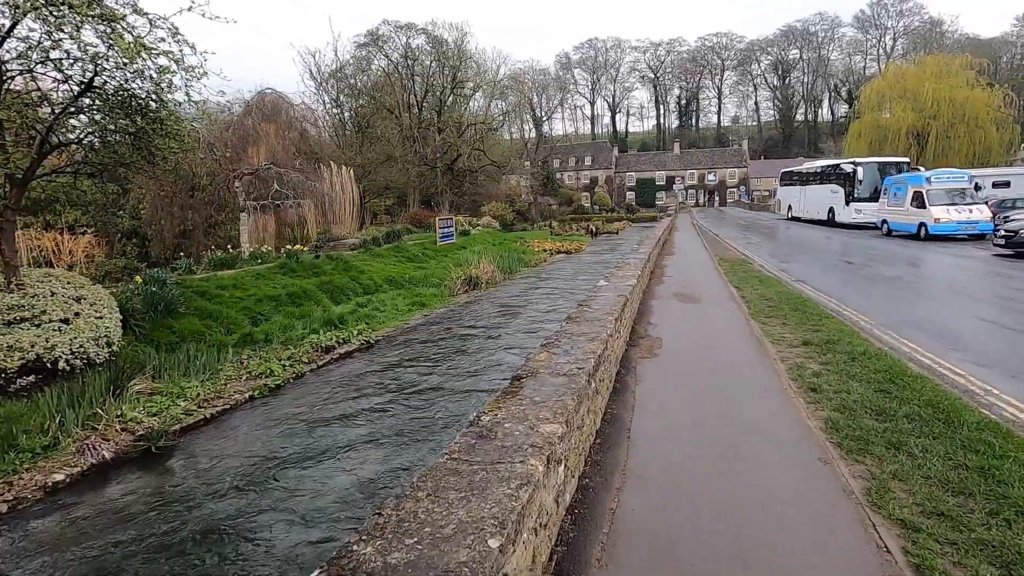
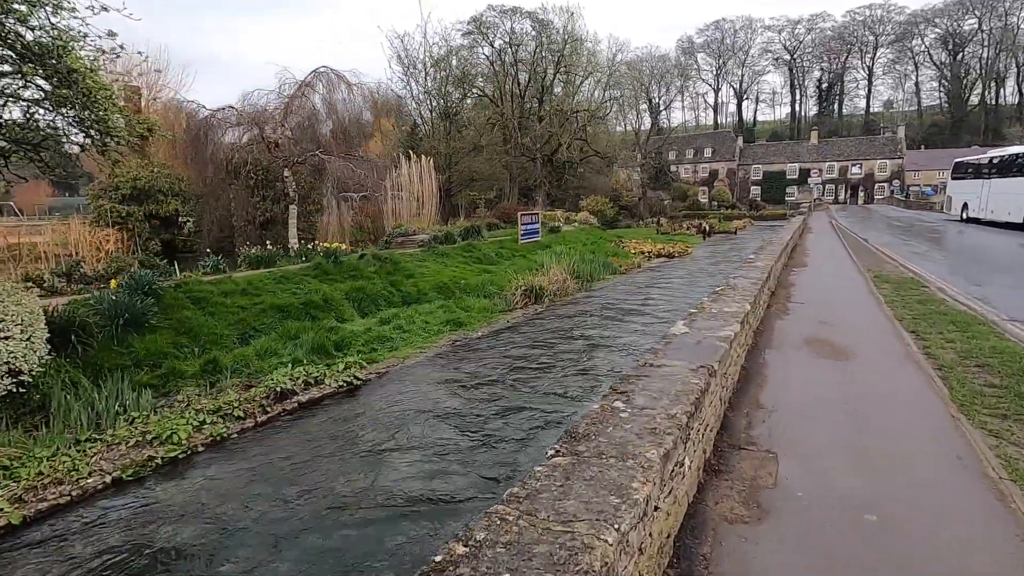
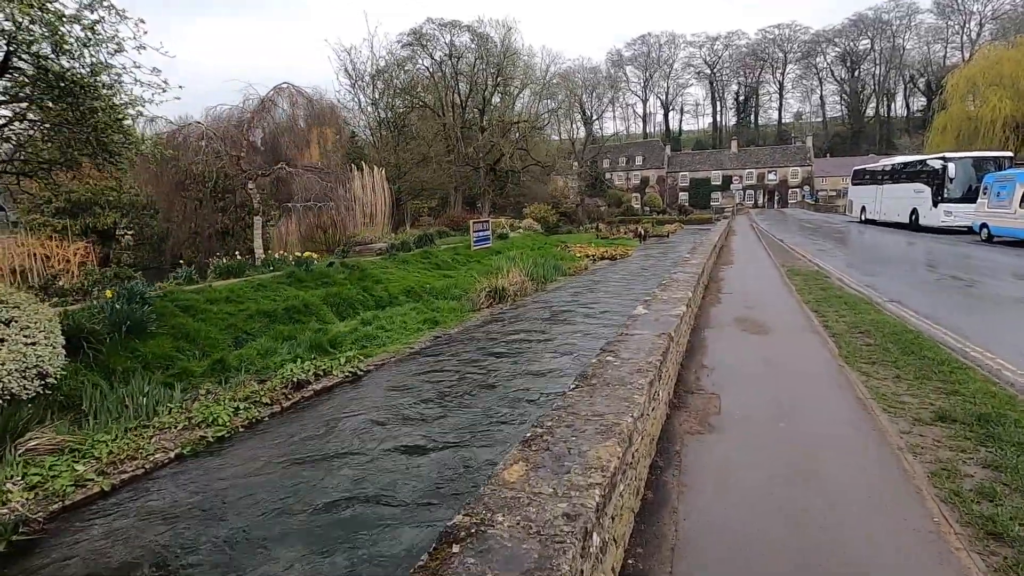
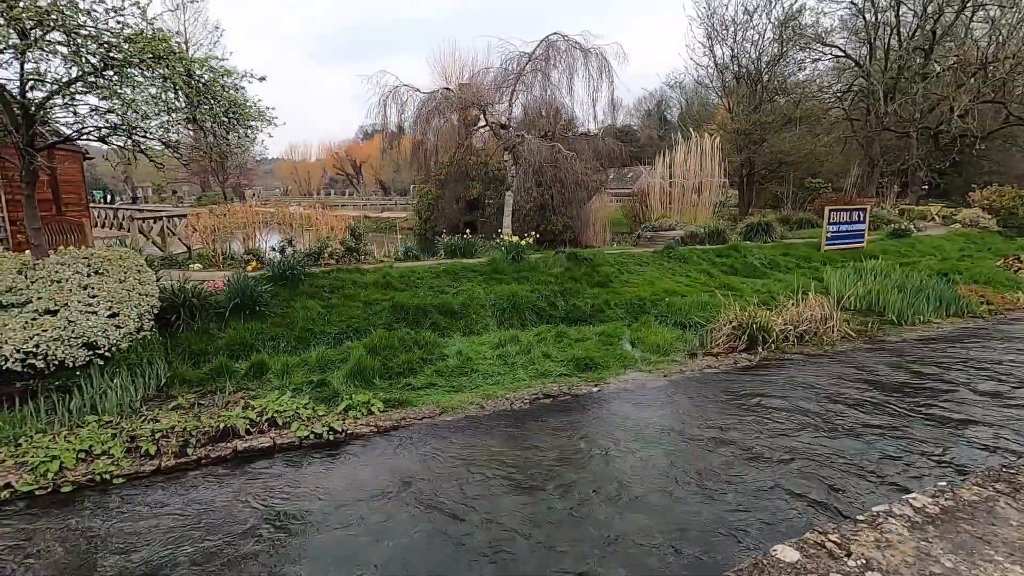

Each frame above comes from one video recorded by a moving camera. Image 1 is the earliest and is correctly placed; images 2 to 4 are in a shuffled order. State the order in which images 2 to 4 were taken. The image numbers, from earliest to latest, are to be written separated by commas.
3, 2, 4
